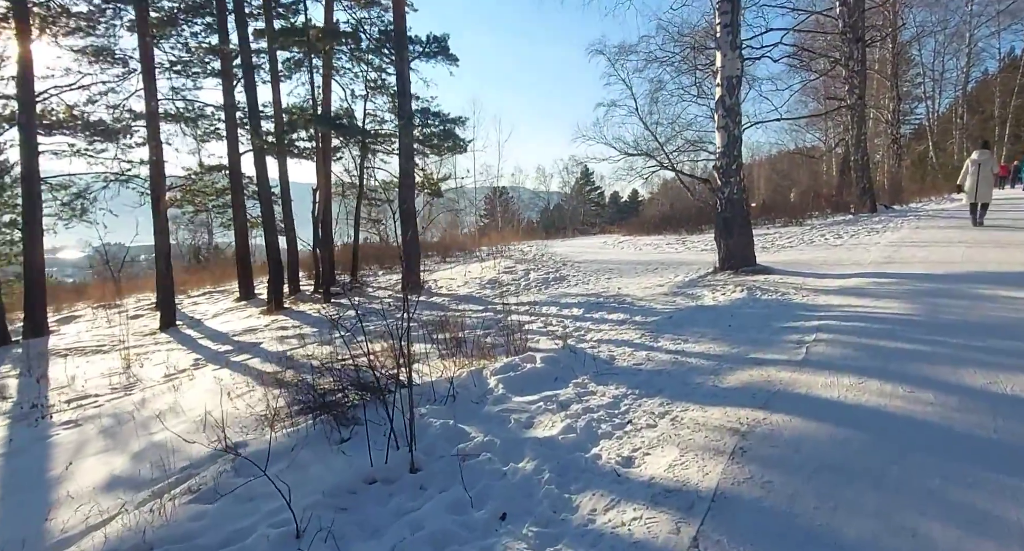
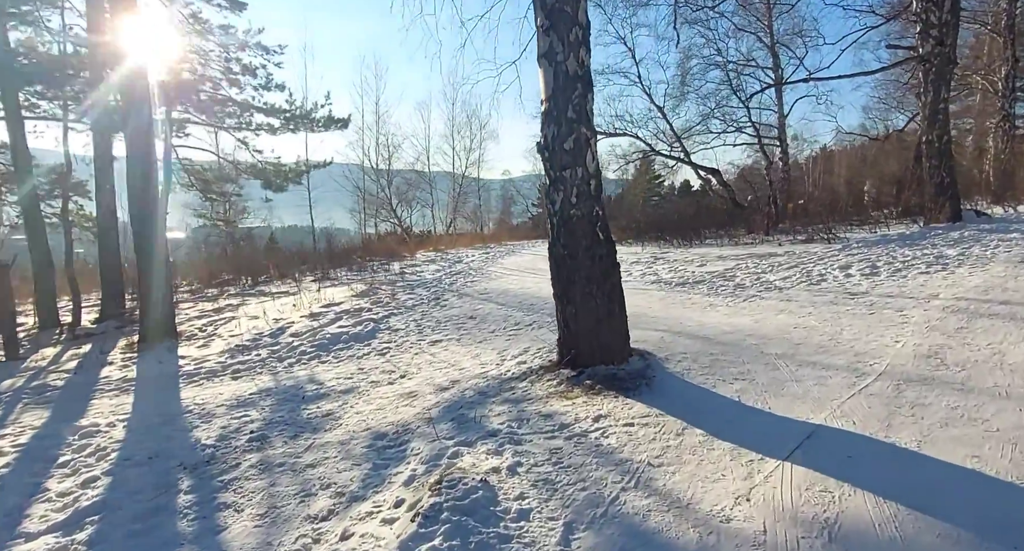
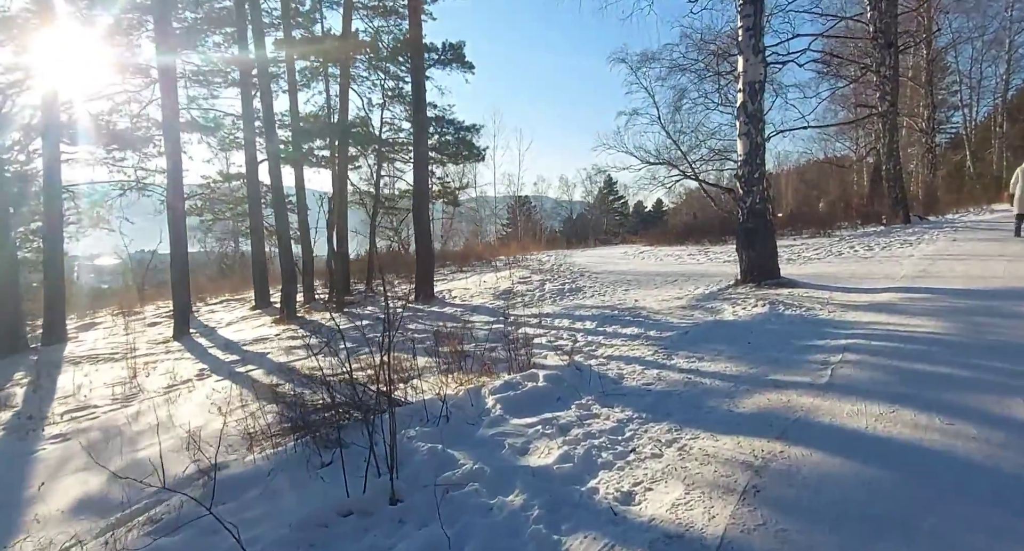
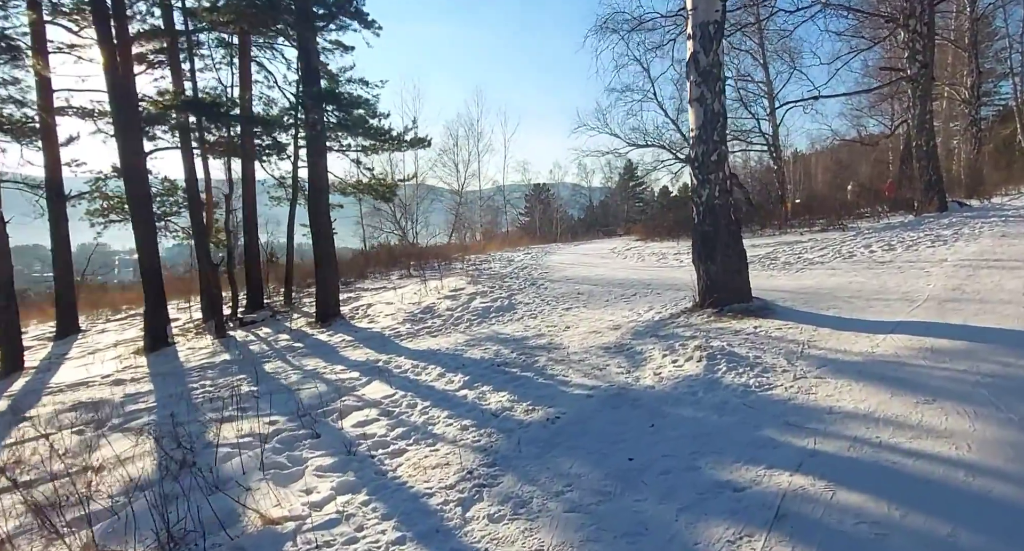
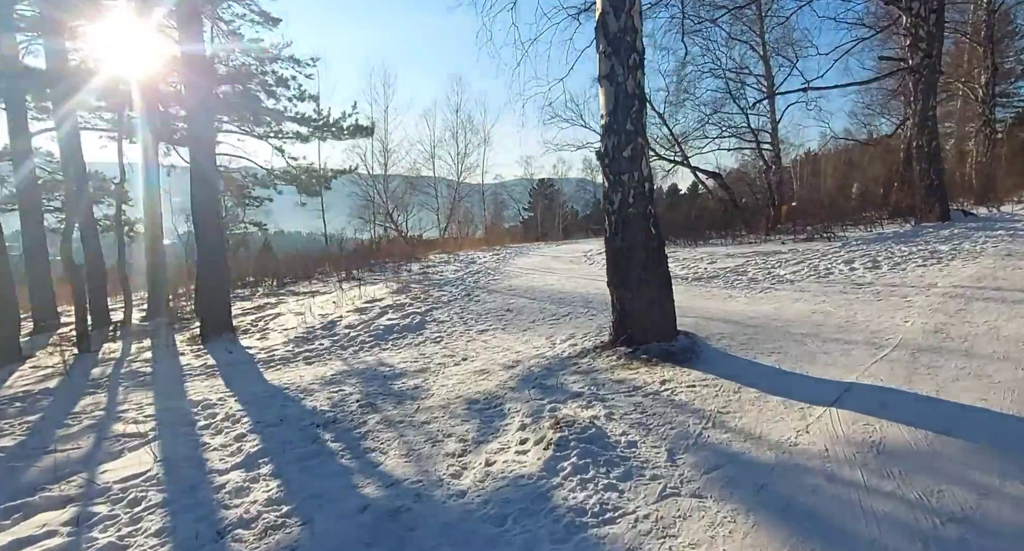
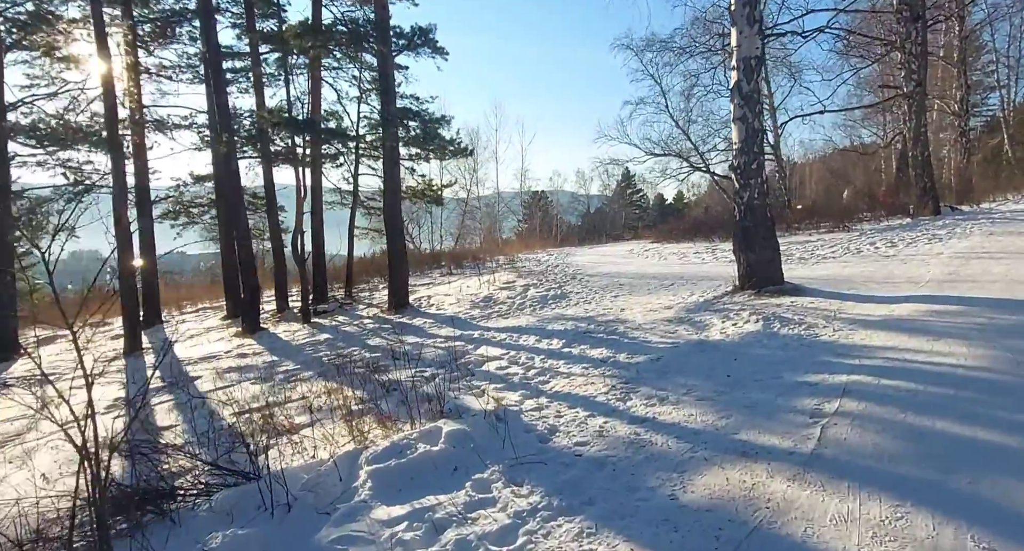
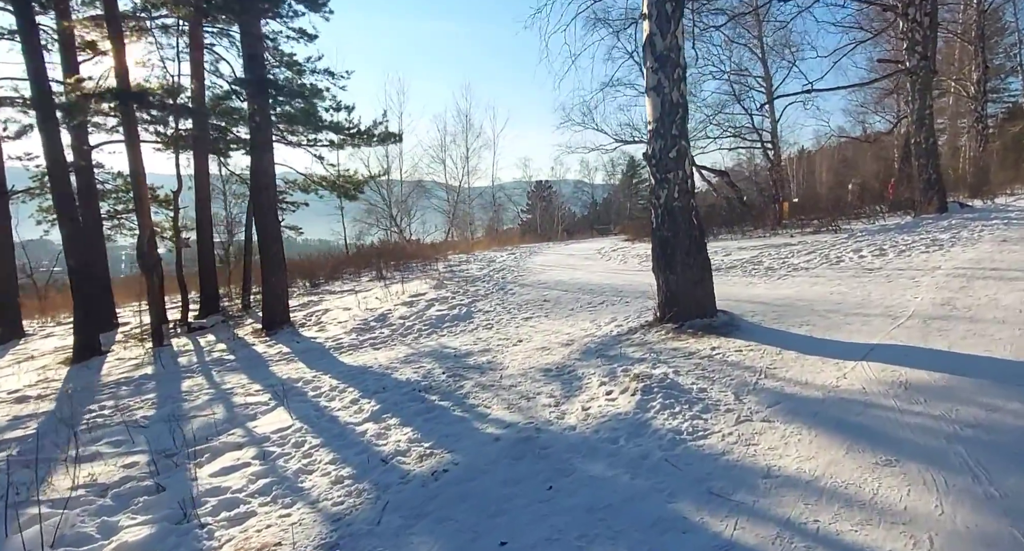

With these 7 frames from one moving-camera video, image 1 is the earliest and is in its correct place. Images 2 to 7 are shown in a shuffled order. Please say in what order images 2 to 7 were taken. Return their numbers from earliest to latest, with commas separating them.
3, 6, 4, 7, 5, 2
